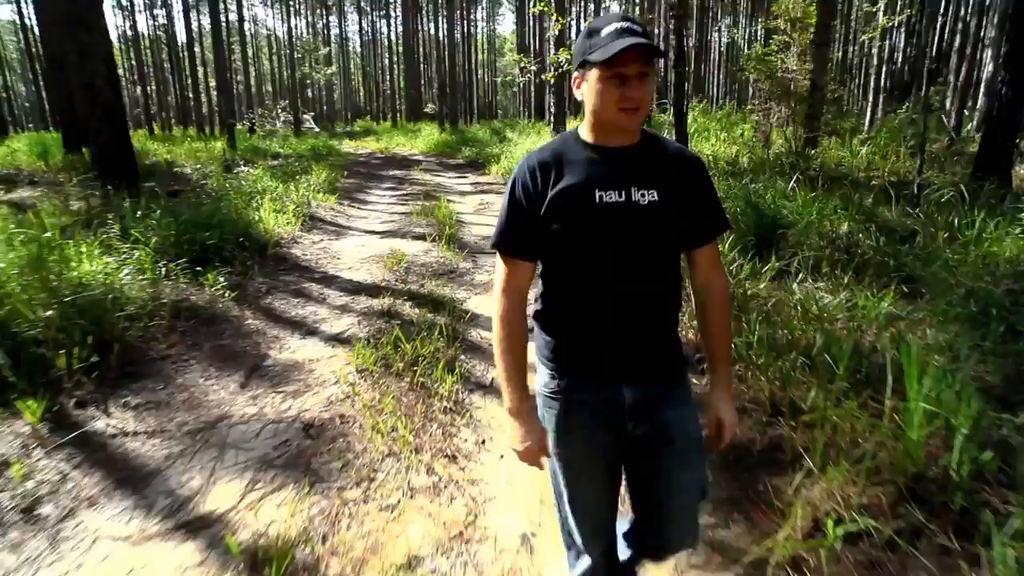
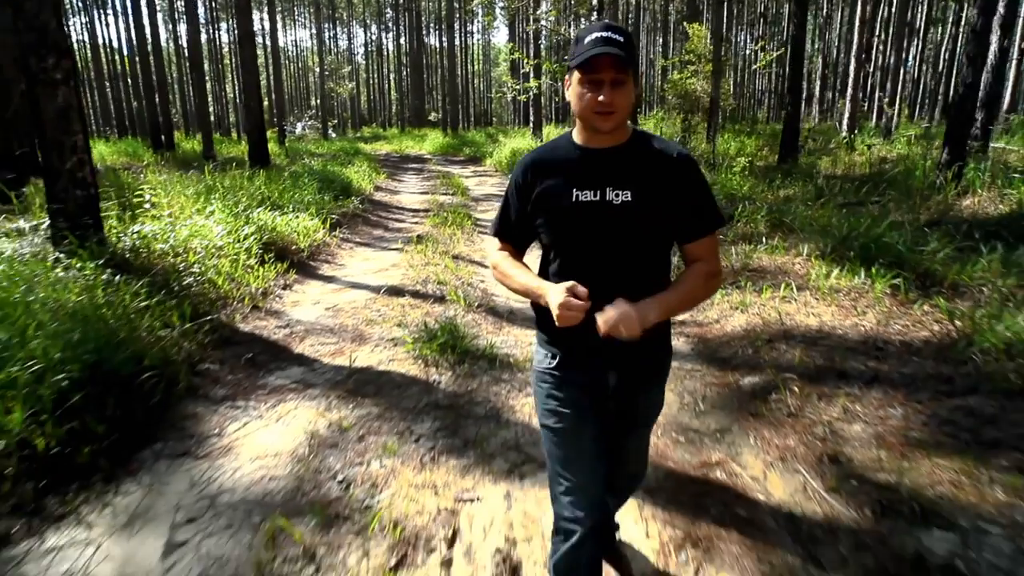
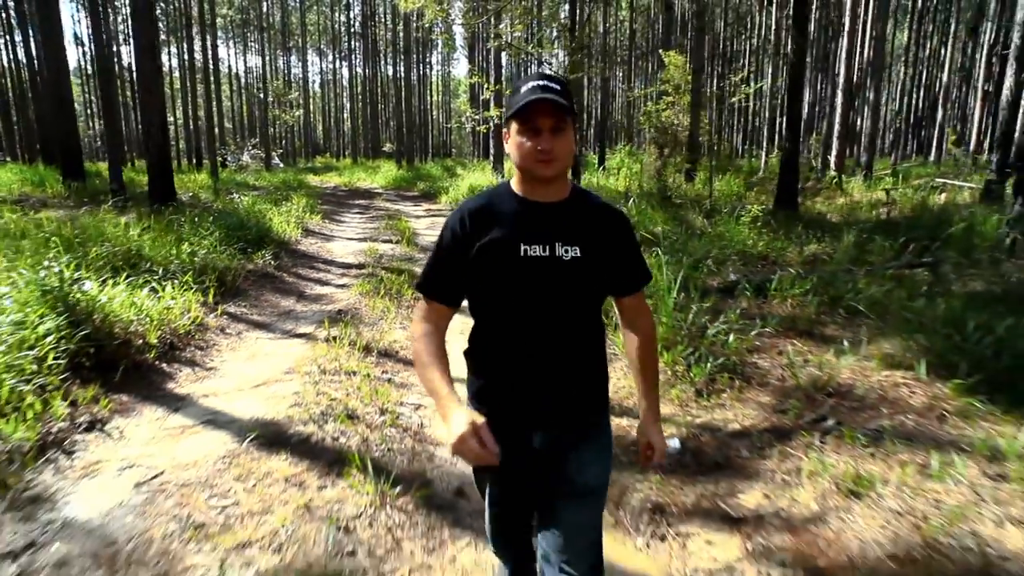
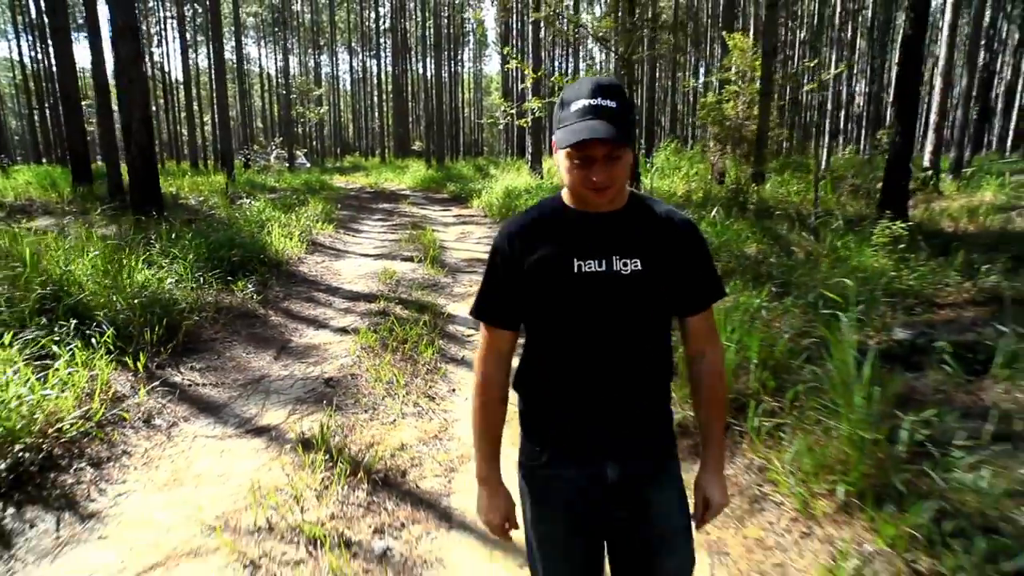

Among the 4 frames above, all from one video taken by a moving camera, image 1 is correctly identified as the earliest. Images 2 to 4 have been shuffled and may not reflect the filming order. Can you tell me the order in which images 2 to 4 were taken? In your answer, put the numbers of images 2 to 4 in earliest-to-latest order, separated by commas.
4, 3, 2
